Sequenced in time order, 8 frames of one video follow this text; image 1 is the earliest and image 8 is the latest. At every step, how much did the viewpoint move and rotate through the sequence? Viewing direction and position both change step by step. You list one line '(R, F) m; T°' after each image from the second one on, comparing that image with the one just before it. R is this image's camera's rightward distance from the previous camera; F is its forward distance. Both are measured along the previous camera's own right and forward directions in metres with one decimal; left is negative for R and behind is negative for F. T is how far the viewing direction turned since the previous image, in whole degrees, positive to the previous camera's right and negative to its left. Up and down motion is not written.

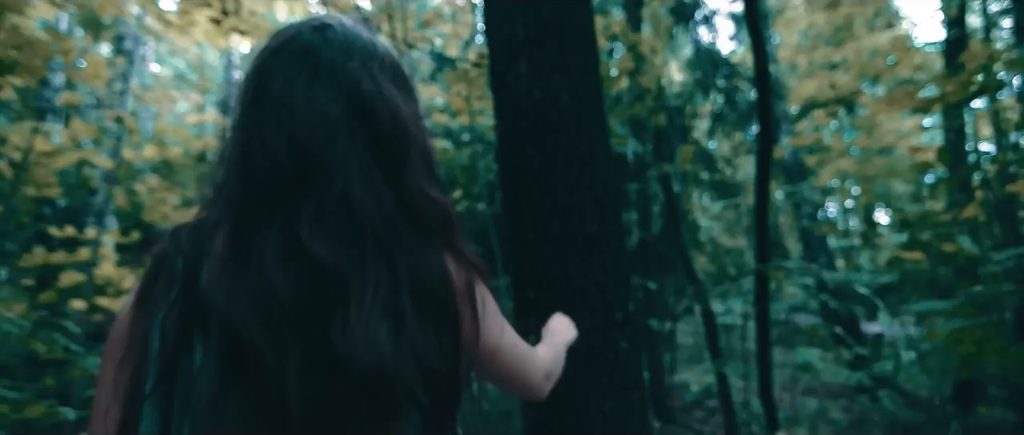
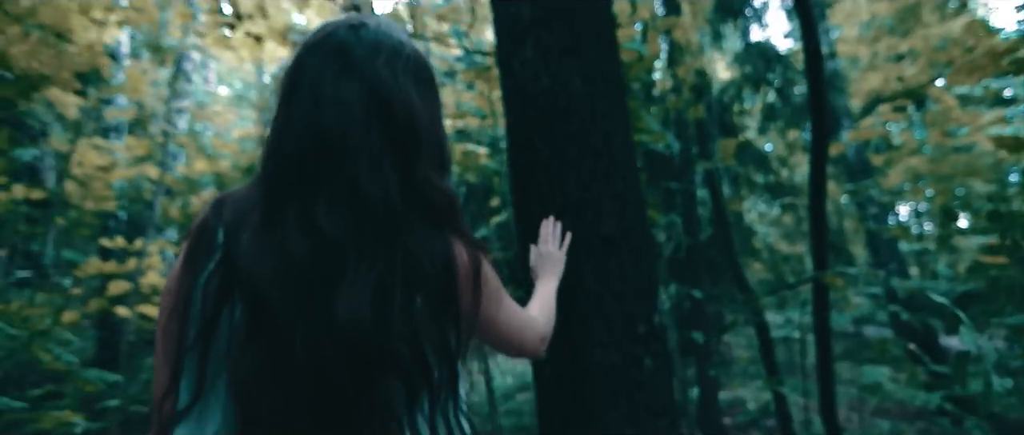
(+0.2, +0.3) m; -5°
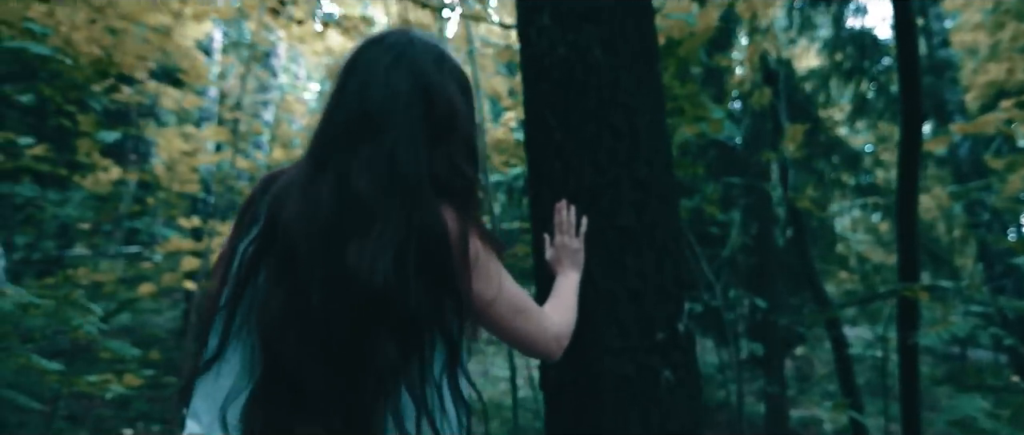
(+0.3, +0.3) m; -8°
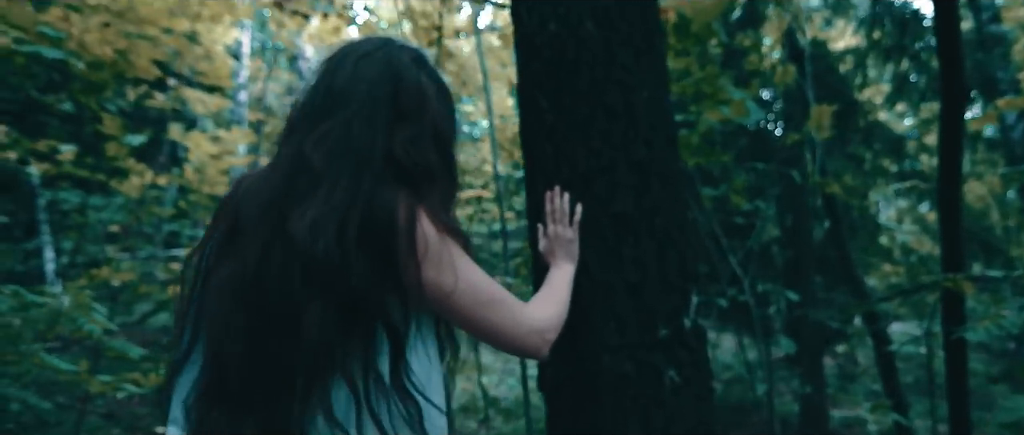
(+0.2, +0.1) m; -4°
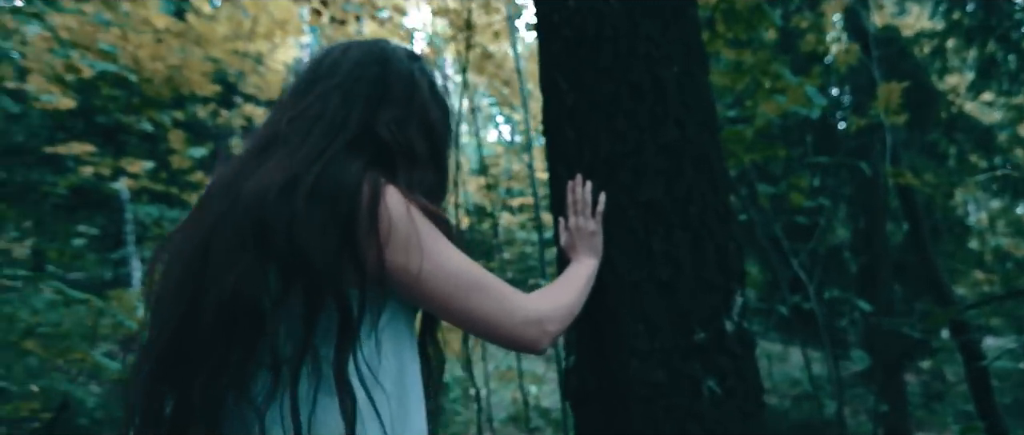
(+0.2, +0.2) m; -6°
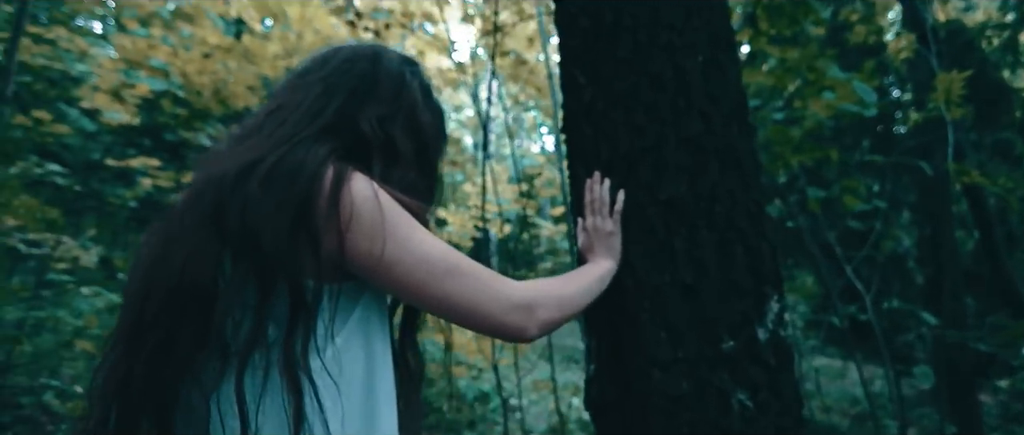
(+0.1, +0.1) m; -5°
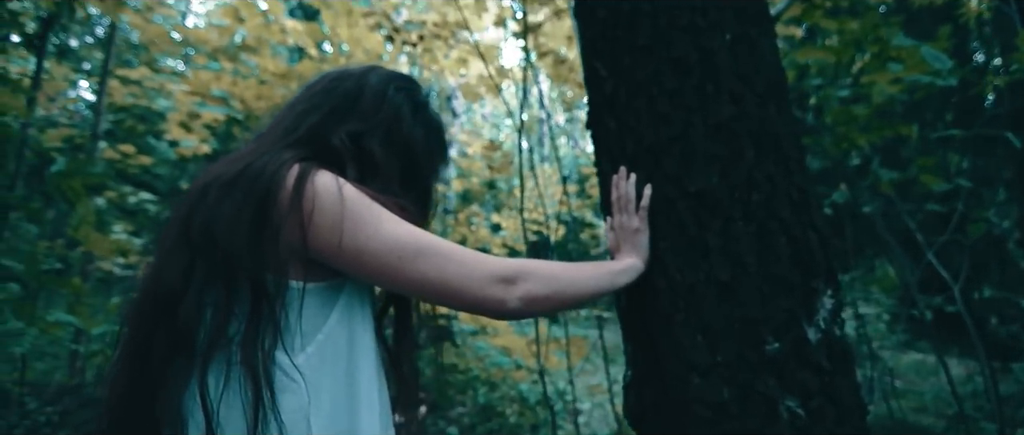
(+0.2, +0.1) m; -8°
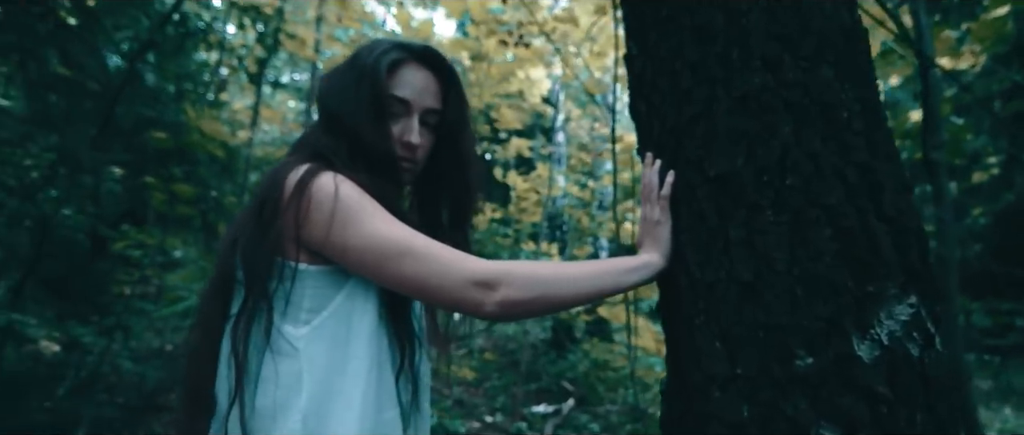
(+0.7, +0.2) m; -28°
